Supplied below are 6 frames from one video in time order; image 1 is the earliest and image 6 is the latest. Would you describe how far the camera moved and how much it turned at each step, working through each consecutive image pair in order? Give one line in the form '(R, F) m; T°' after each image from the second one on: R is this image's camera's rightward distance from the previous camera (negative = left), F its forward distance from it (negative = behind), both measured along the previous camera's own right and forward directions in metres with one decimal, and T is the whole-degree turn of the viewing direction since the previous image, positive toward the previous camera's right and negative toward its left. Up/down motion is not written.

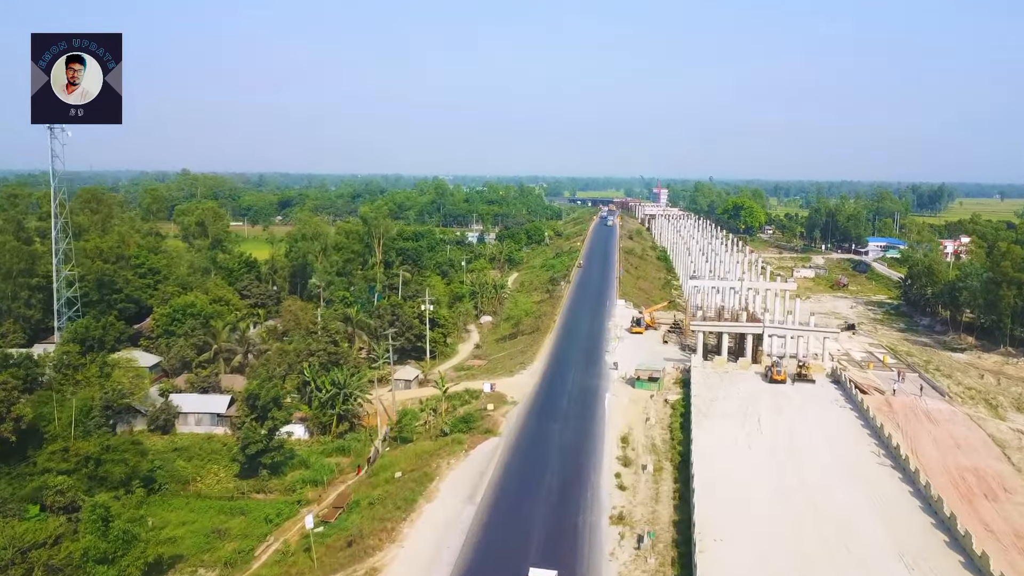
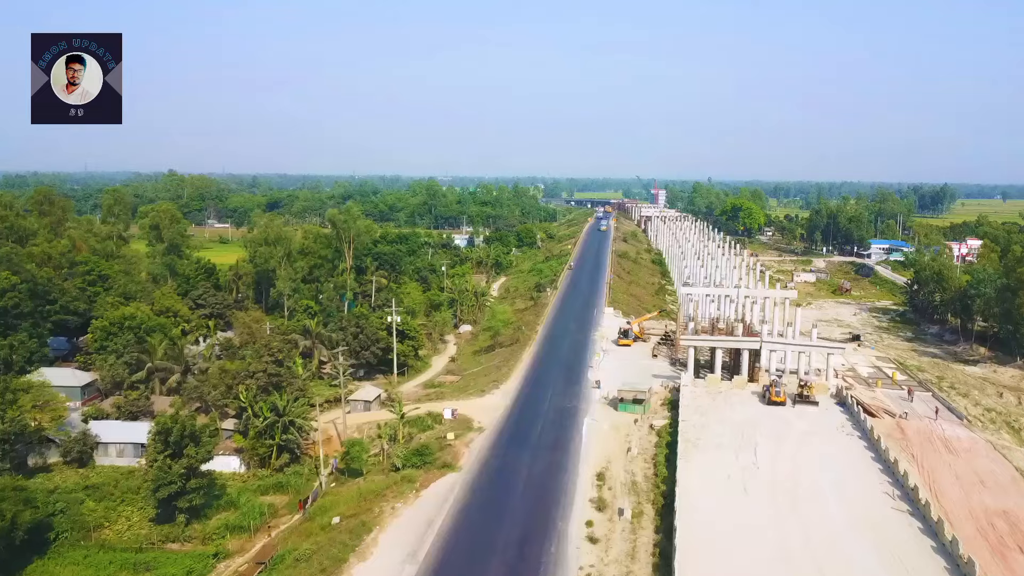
(+1.3, +3.7) m; 0°
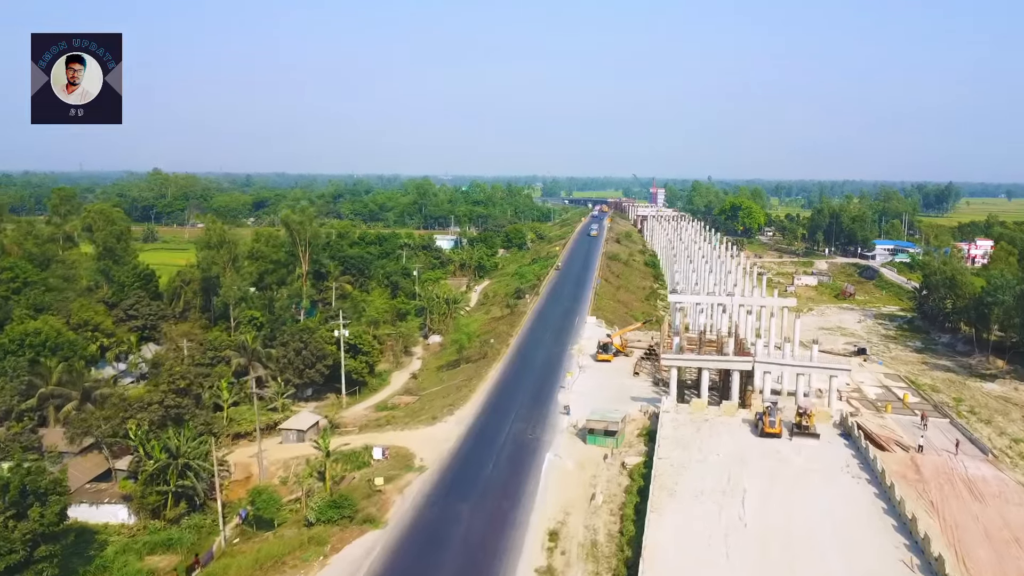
(+1.8, +4.5) m; 0°
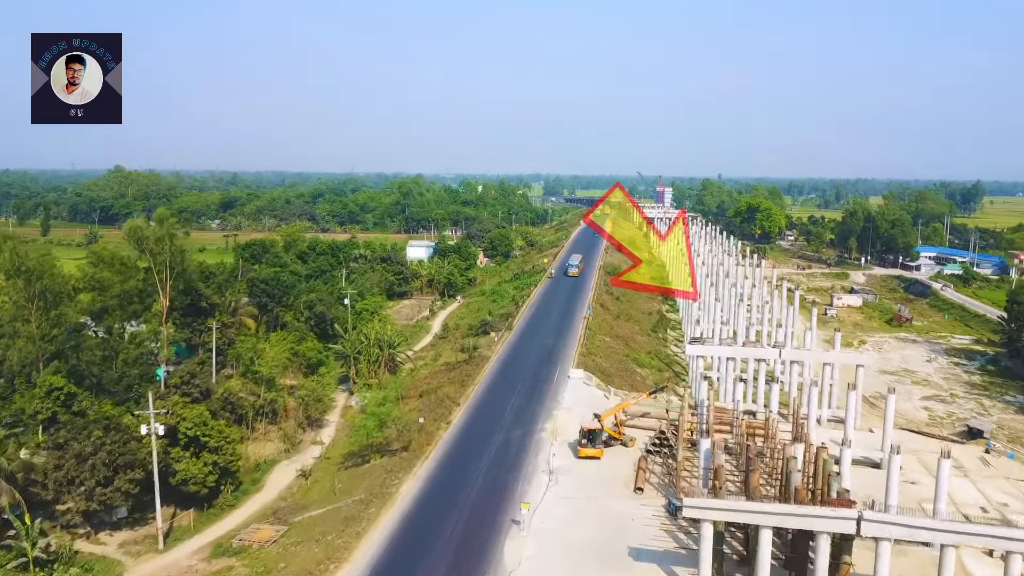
(+2.3, +14.0) m; 0°
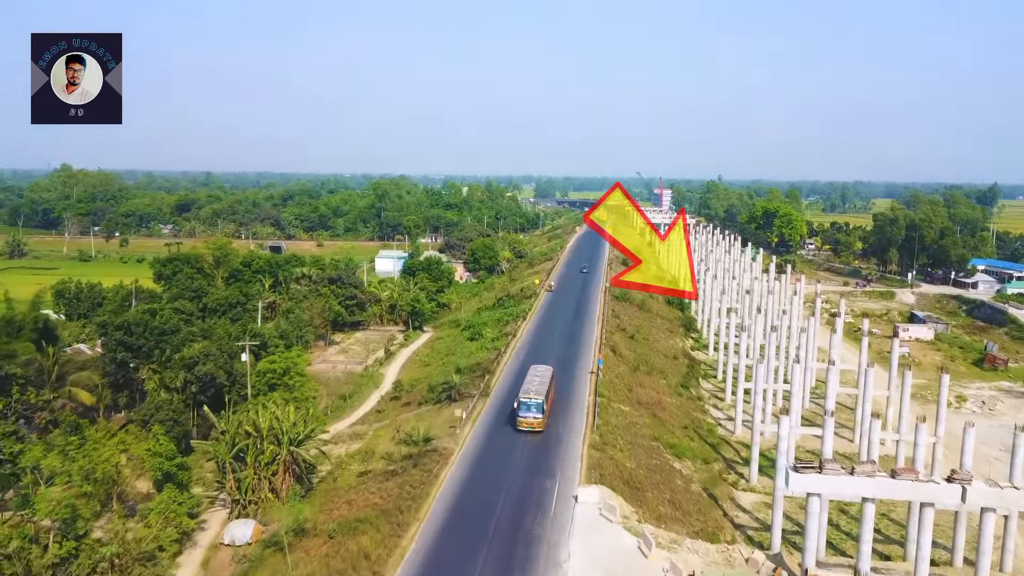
(+0.5, +13.6) m; +1°
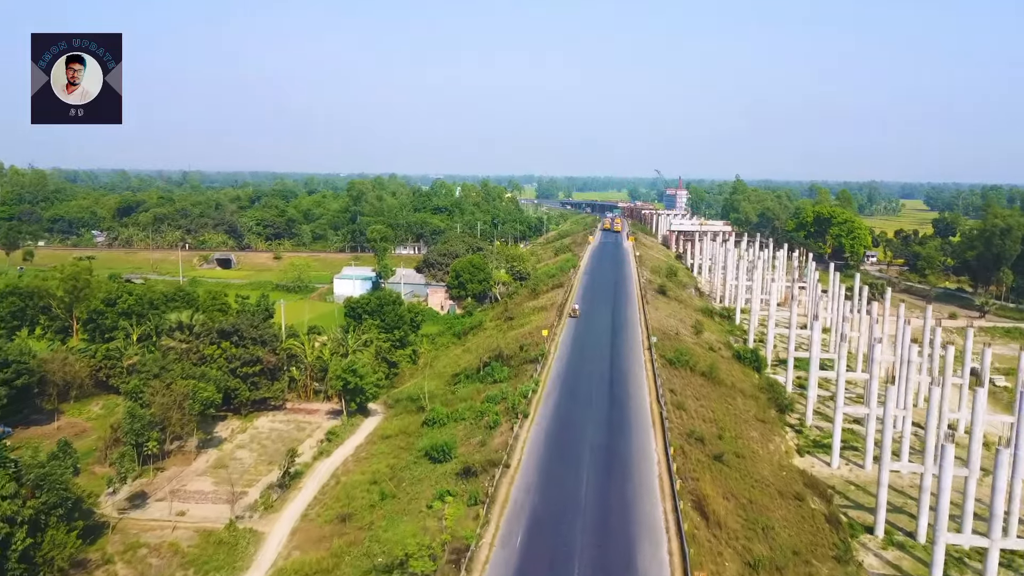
(+0.3, +18.7) m; 0°
